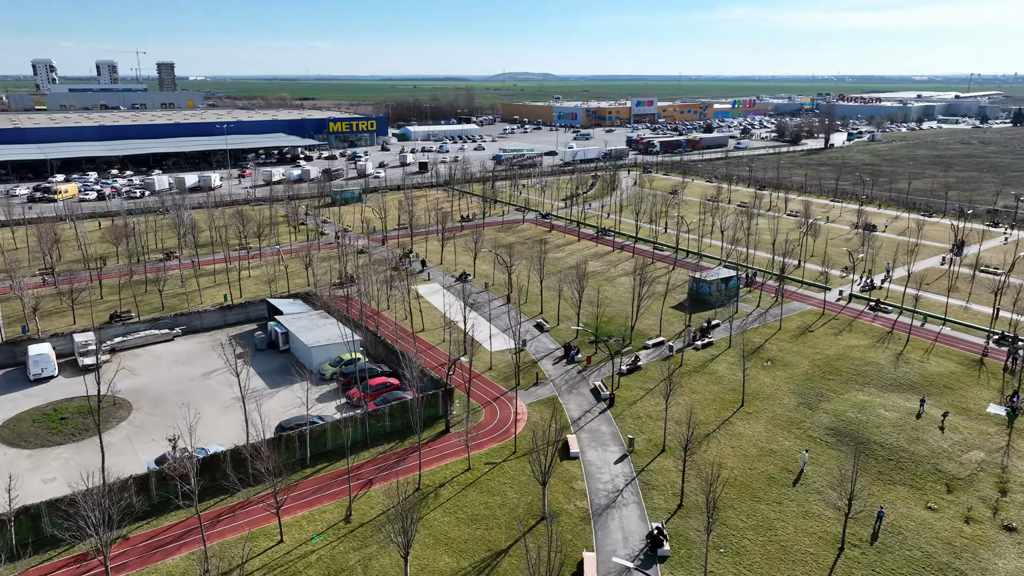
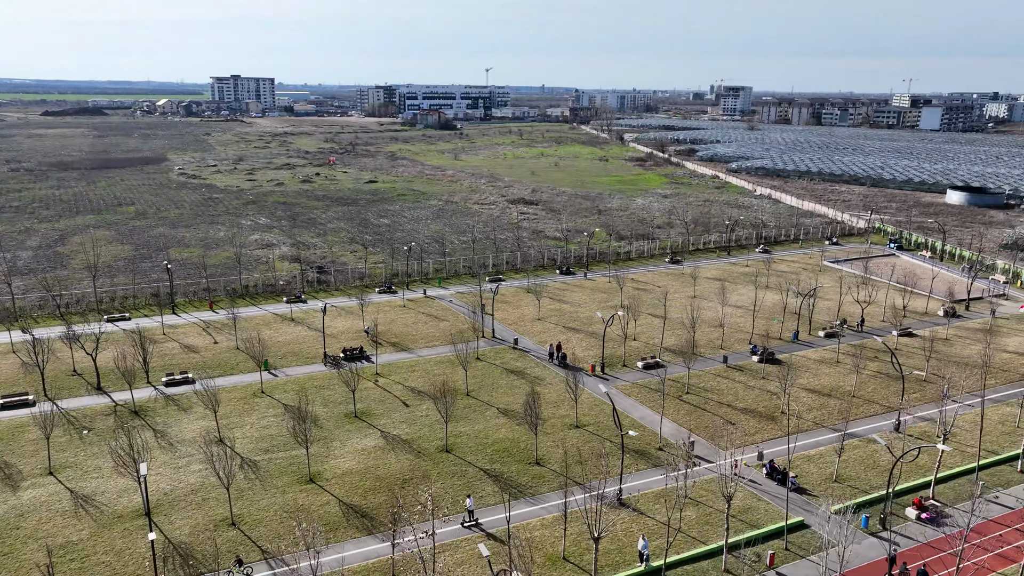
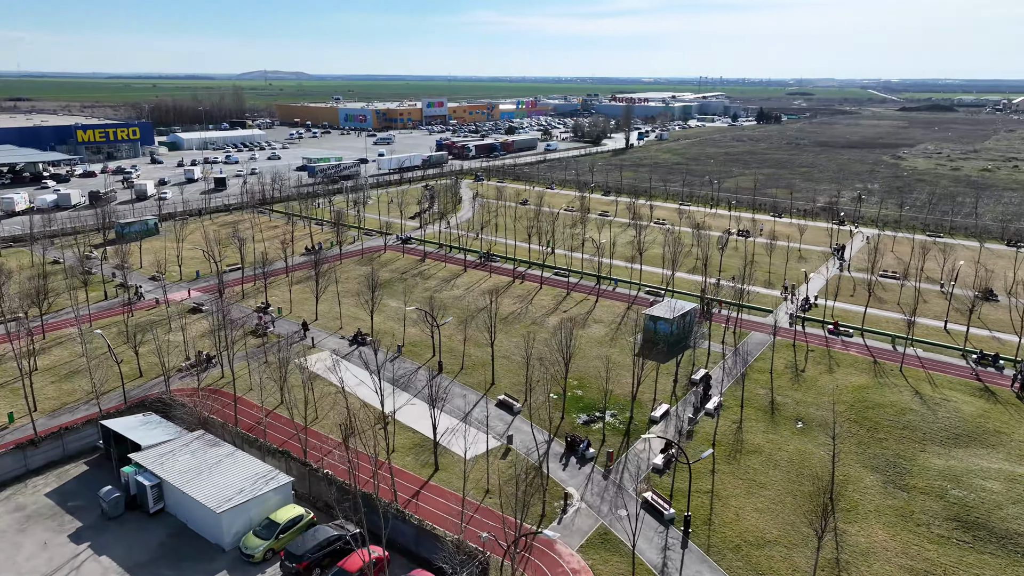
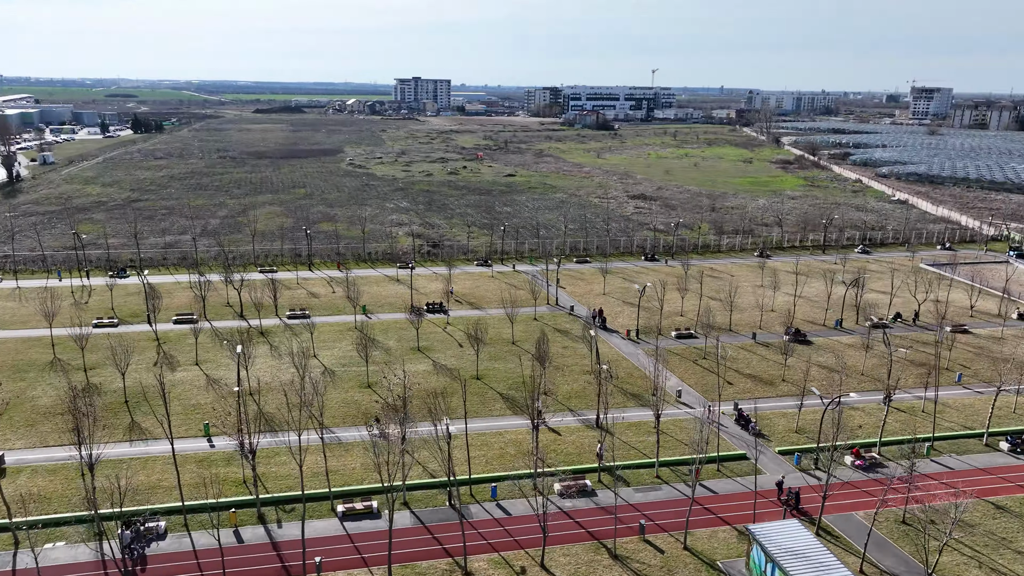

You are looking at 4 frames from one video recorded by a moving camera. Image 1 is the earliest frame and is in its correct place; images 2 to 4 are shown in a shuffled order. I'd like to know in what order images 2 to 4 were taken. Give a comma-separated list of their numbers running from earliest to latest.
3, 4, 2
